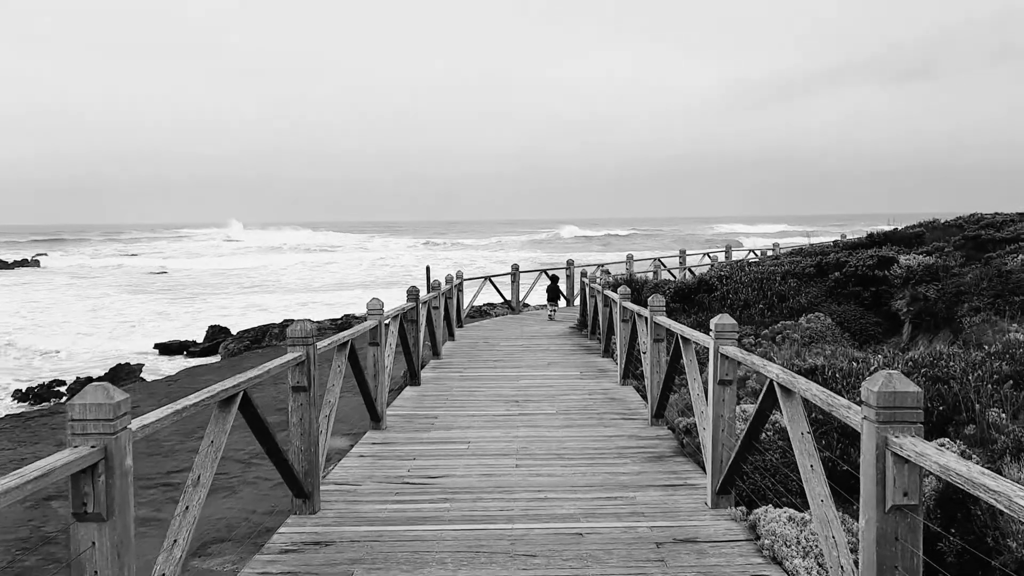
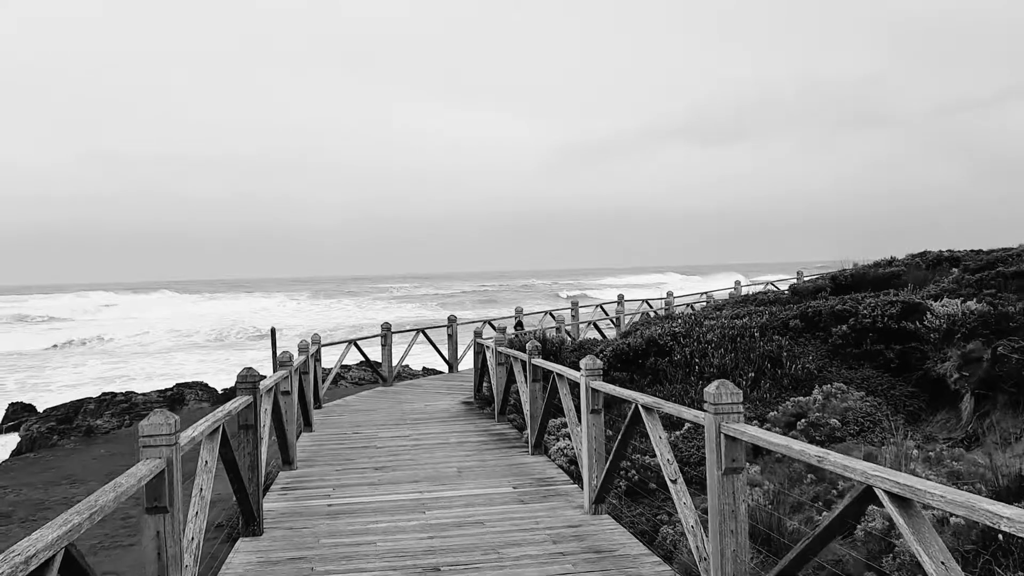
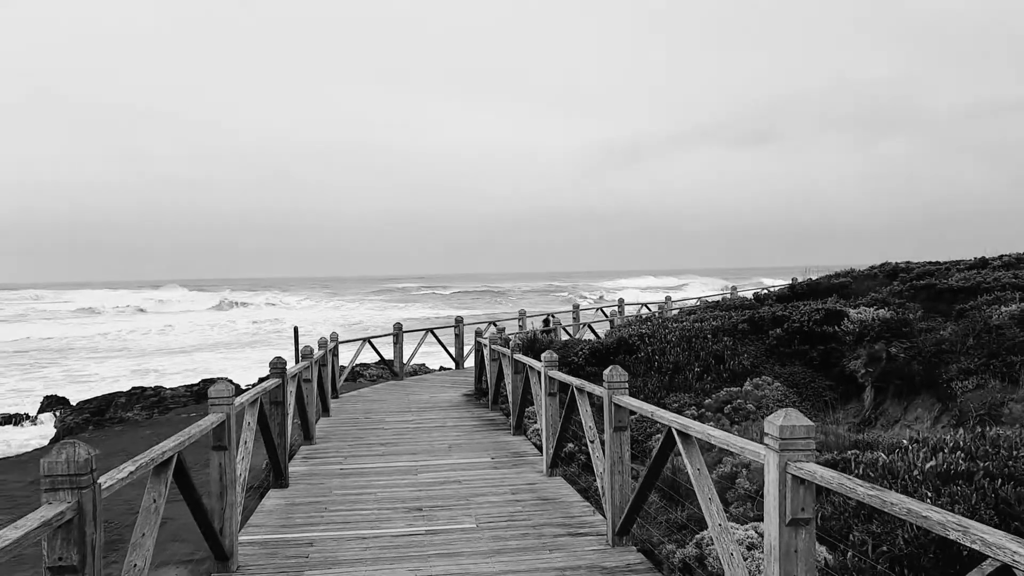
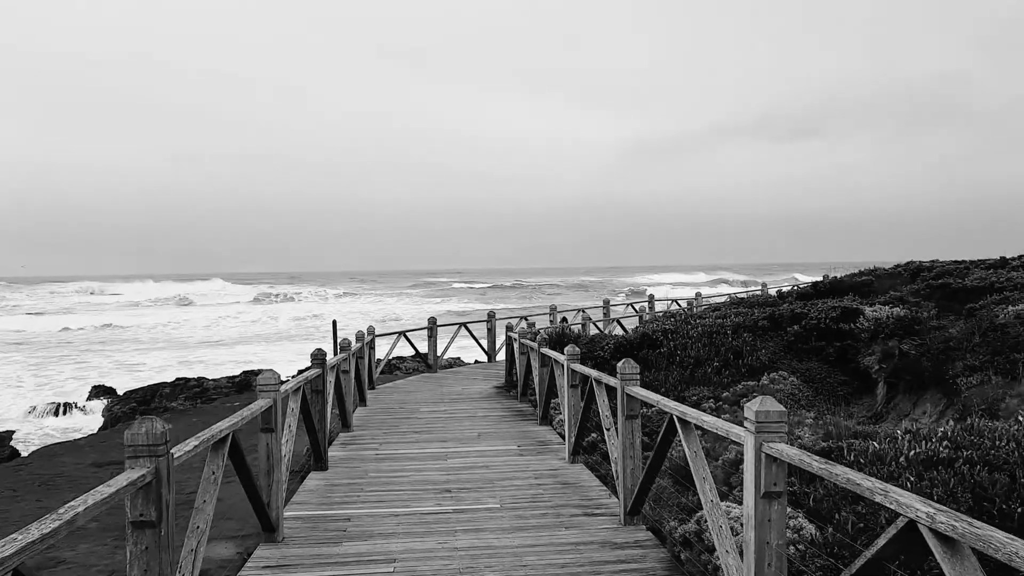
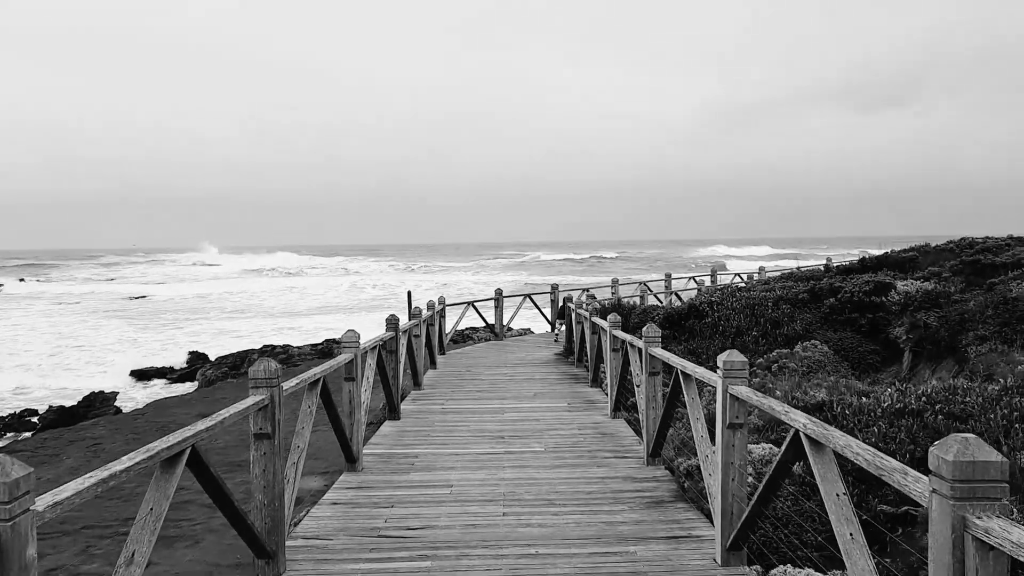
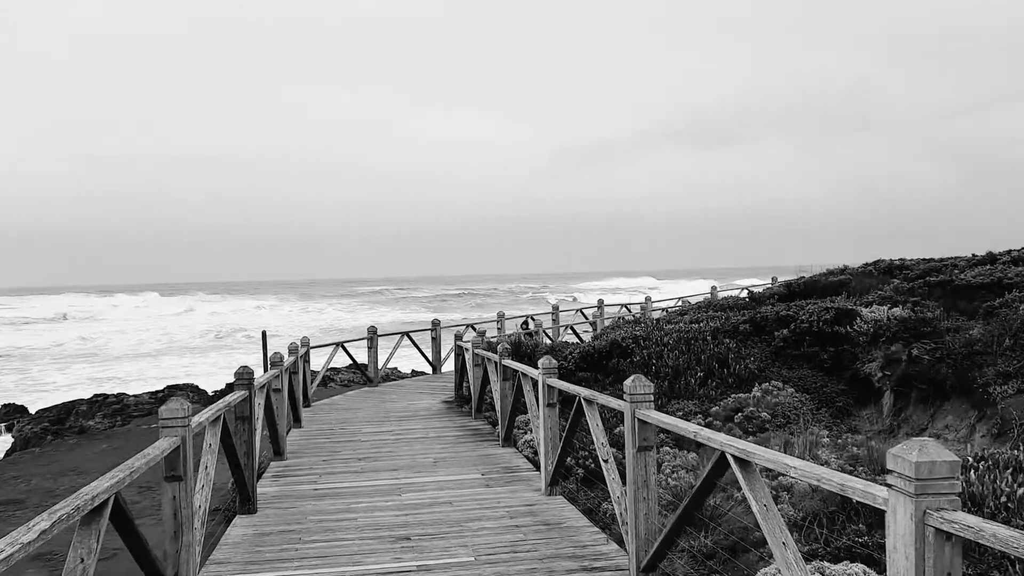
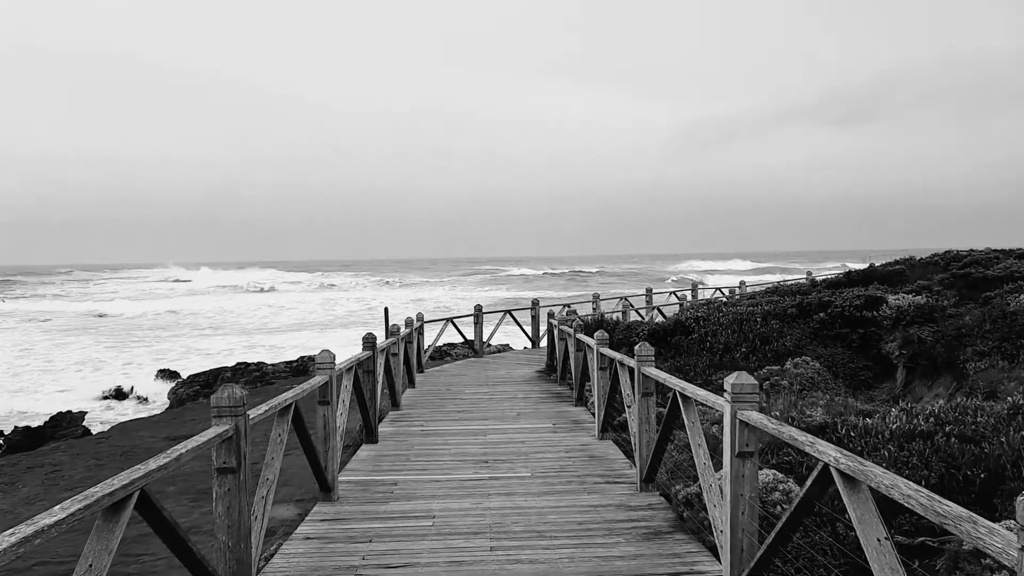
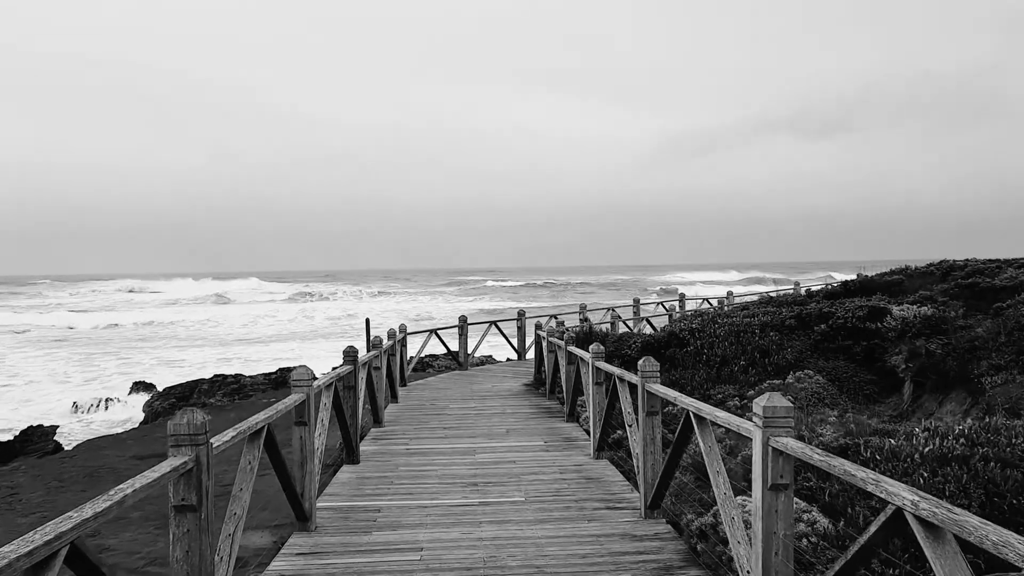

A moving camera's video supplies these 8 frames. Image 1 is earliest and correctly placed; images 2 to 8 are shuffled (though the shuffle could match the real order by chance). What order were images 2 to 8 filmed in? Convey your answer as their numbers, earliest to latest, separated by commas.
5, 7, 8, 4, 3, 6, 2
